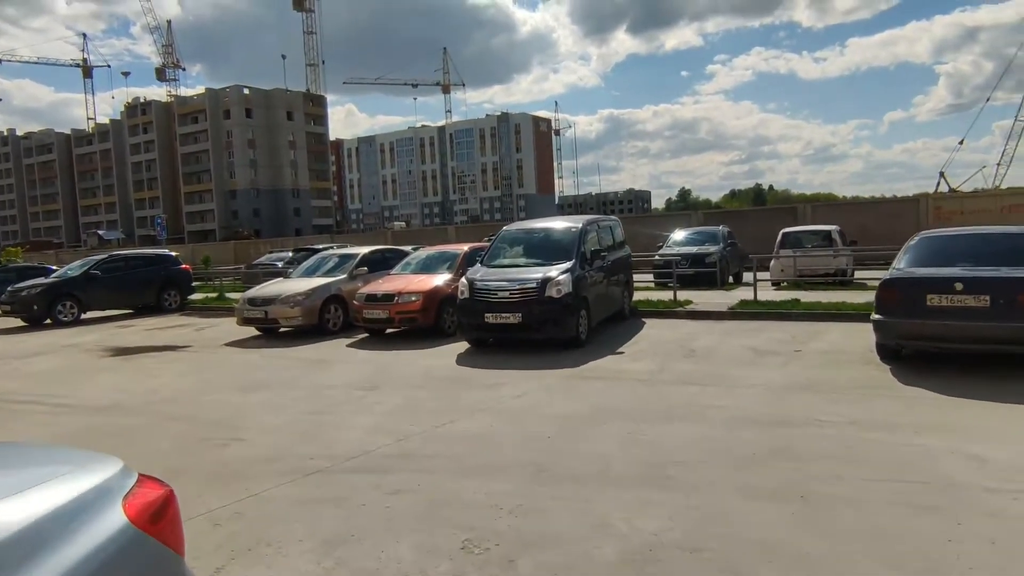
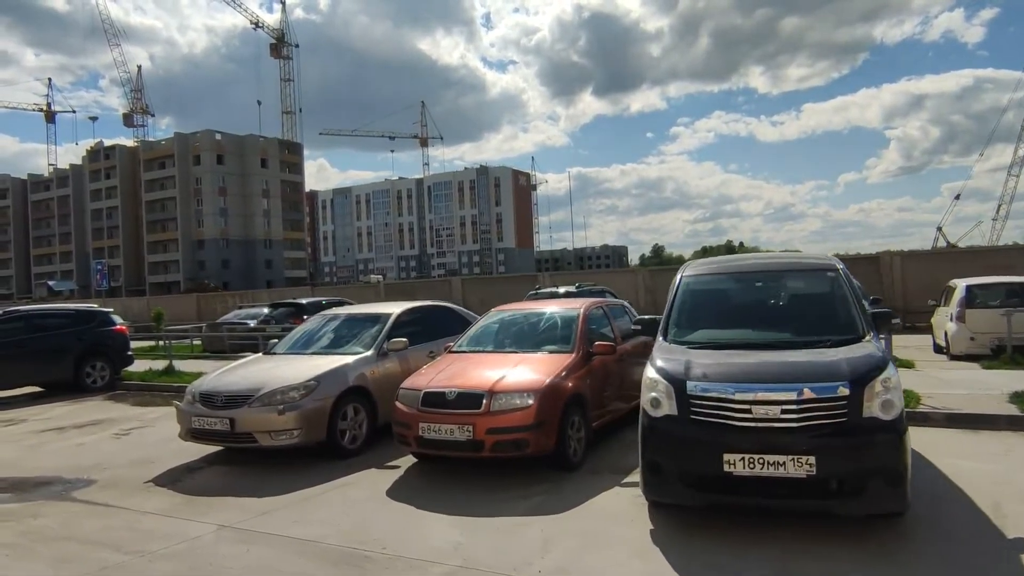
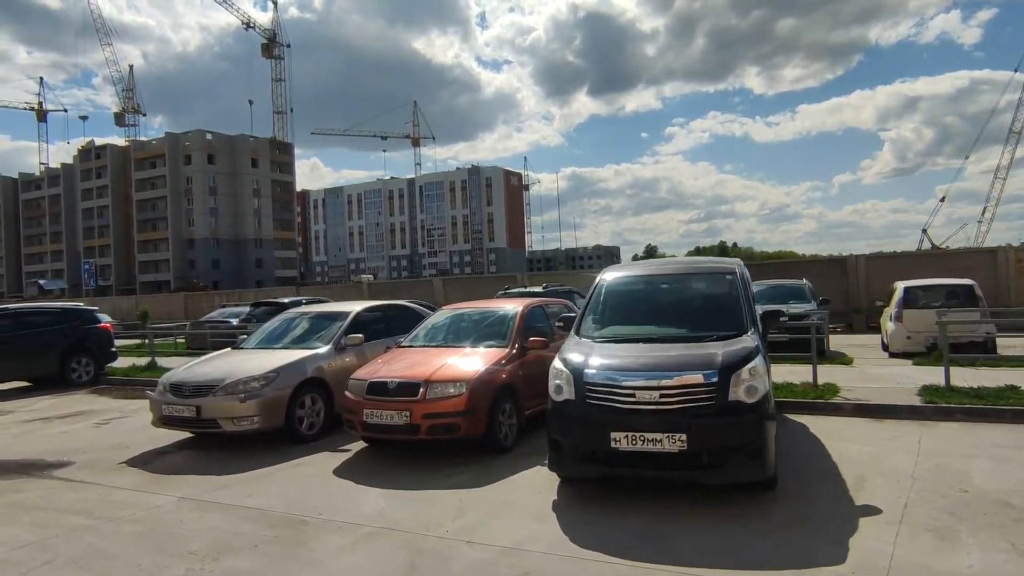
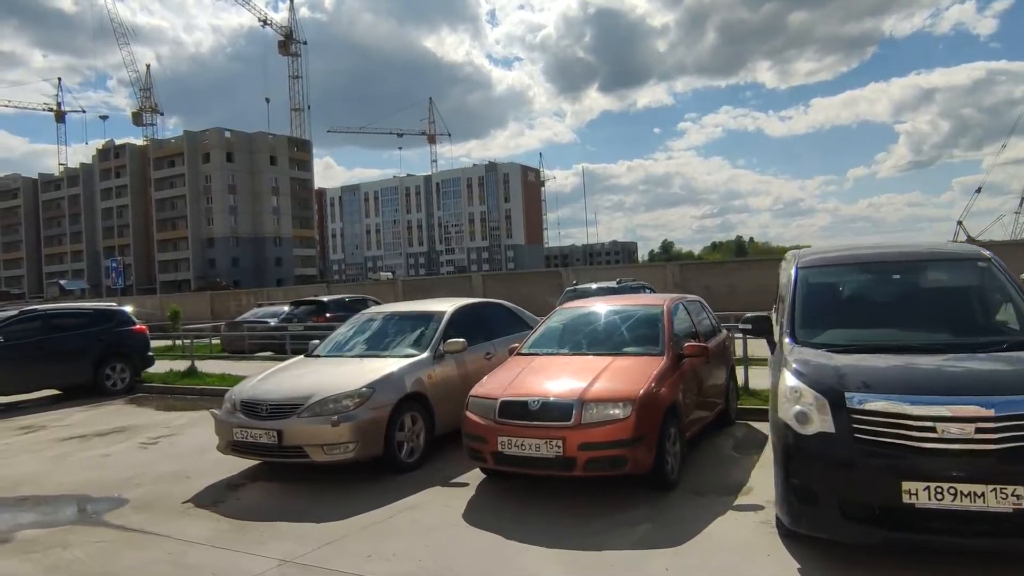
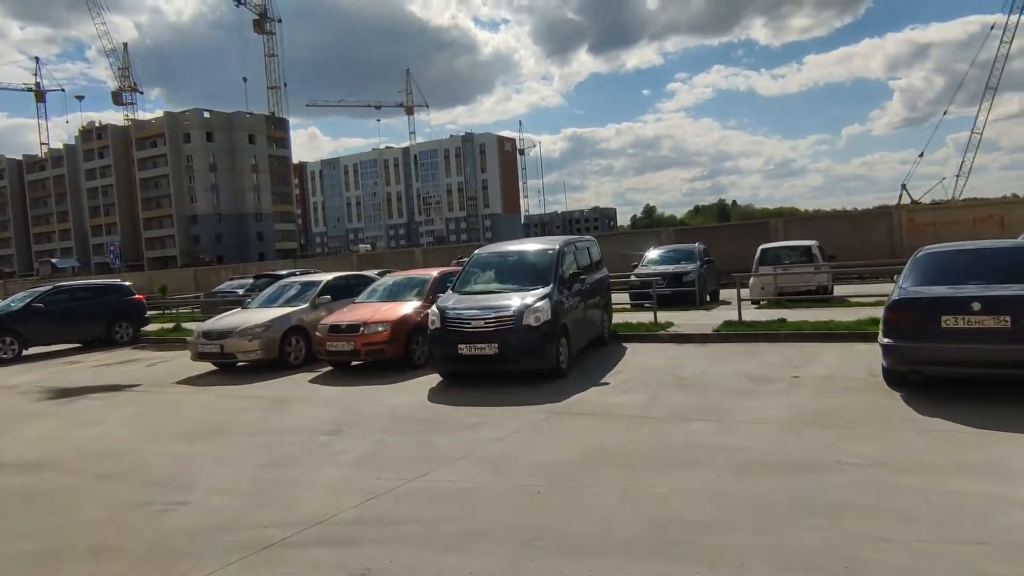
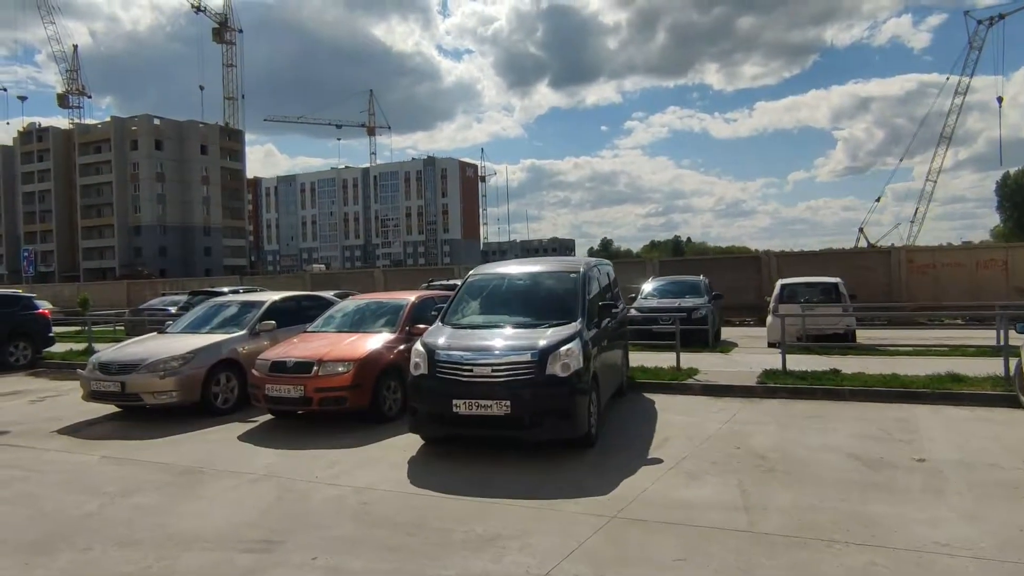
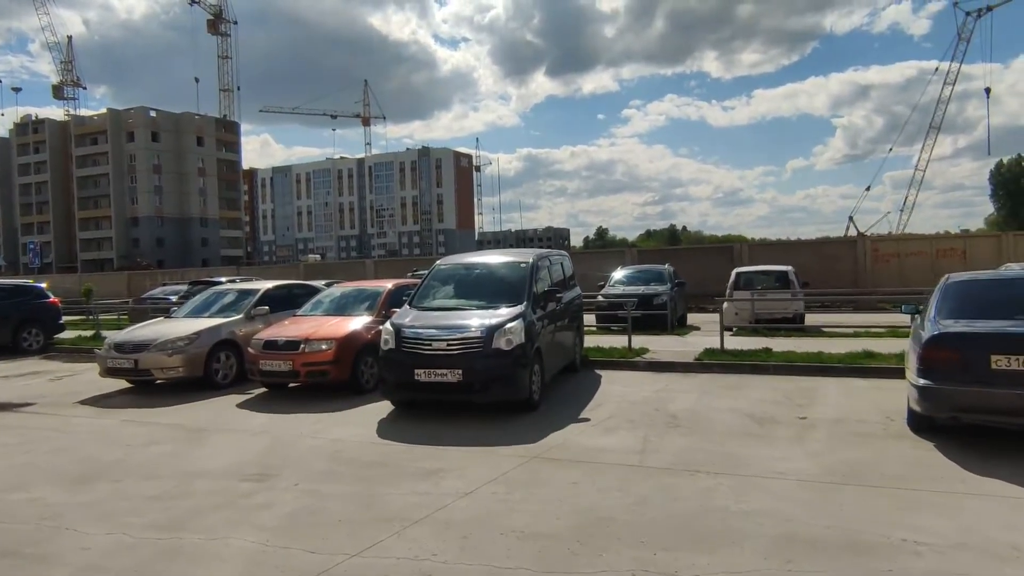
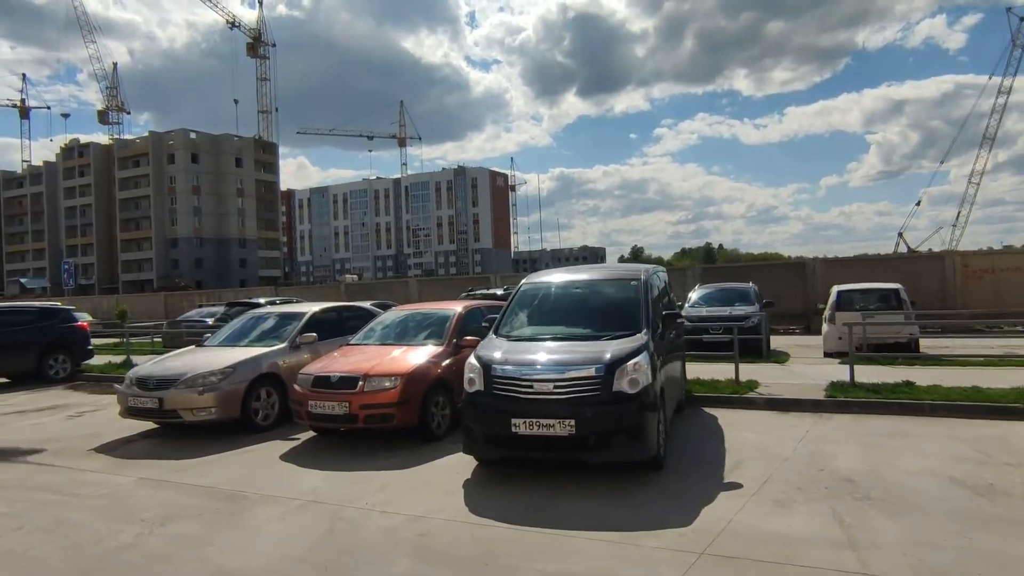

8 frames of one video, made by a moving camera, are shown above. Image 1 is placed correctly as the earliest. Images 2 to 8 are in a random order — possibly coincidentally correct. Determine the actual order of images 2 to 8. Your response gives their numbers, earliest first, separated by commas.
5, 7, 6, 8, 3, 2, 4
